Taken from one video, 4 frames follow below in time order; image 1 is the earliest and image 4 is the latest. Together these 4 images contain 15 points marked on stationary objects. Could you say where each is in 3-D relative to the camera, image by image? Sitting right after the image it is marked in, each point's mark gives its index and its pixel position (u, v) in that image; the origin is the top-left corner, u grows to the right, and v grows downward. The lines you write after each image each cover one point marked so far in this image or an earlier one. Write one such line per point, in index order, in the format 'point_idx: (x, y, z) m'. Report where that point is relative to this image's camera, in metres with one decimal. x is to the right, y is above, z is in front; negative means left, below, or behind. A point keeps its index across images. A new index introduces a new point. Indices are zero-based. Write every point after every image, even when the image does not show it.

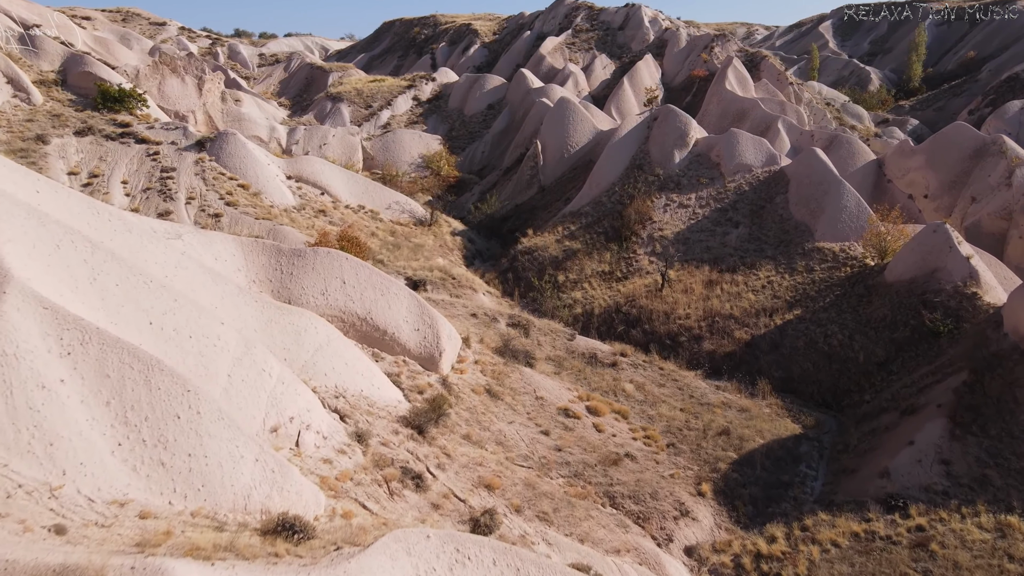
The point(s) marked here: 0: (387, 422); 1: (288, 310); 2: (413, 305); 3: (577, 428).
0: (-1.5, -1.7, +7.6) m
1: (-2.9, -0.3, +7.9) m
2: (-1.5, -0.3, +9.4) m
3: (+1.0, -2.2, +9.4) m
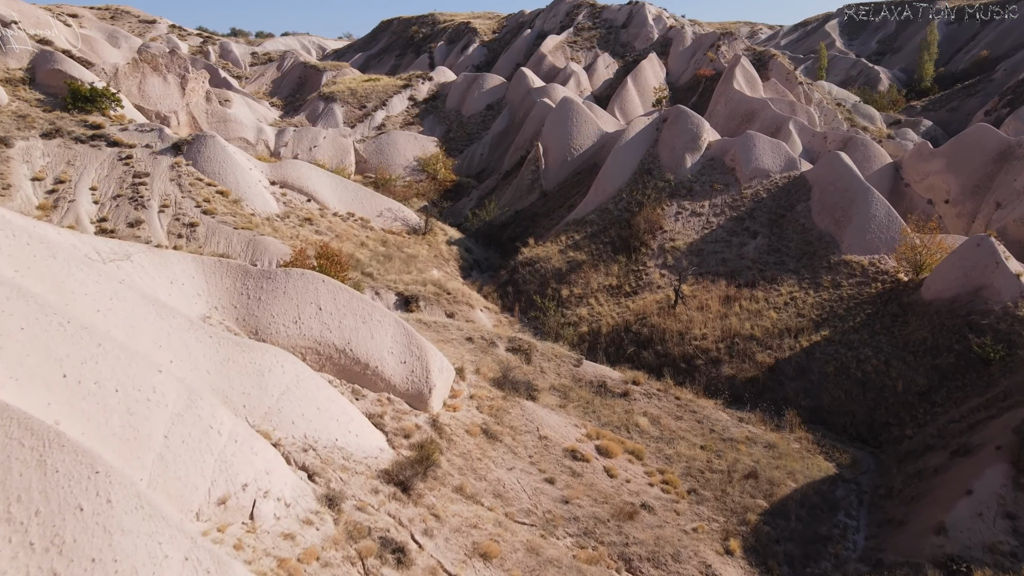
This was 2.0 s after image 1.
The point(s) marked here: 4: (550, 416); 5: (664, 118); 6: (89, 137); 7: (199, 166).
0: (-1.5, -2.0, +6.5) m
1: (-2.9, -0.6, +6.7) m
2: (-1.5, -0.6, +8.3) m
3: (+1.0, -2.5, +8.3) m
4: (+0.6, -1.9, +9.2) m
5: (+4.3, +4.8, +17.5) m
6: (-10.5, +3.8, +15.3) m
7: (-7.8, +3.1, +15.4) m
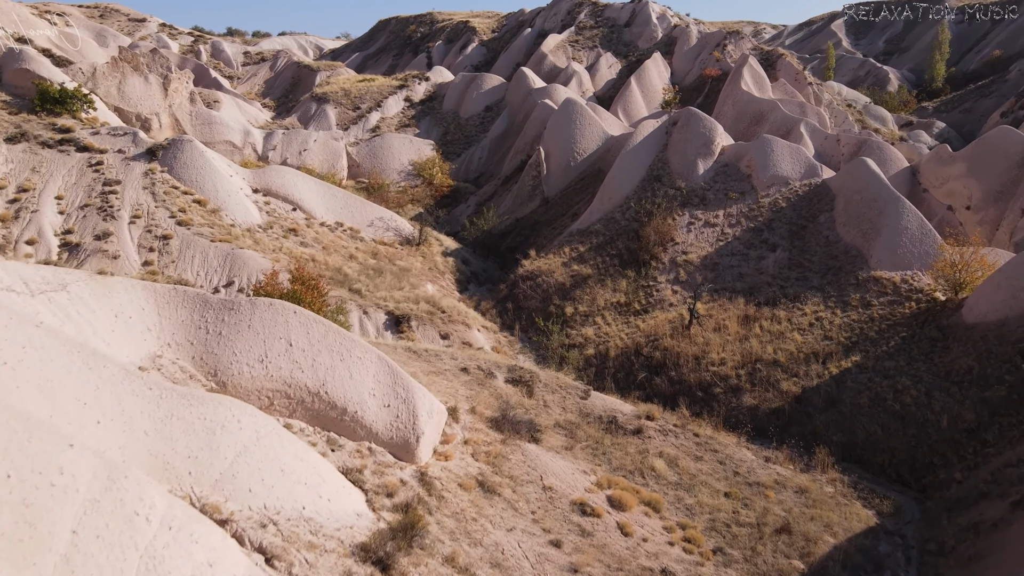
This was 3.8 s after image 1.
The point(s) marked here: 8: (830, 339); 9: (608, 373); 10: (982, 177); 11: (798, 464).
0: (-1.5, -2.4, +5.4) m
1: (-2.9, -1.0, +5.7) m
2: (-1.5, -1.0, +7.2) m
3: (+1.0, -2.9, +7.2) m
4: (+0.6, -2.3, +8.2) m
5: (+4.3, +4.4, +16.4) m
6: (-10.5, +3.4, +14.2) m
7: (-7.8, +2.7, +14.3) m
8: (+5.7, -0.9, +11.1) m
9: (+1.8, -1.6, +11.7) m
10: (+12.1, +2.8, +15.7) m
11: (+4.4, -2.7, +9.4) m
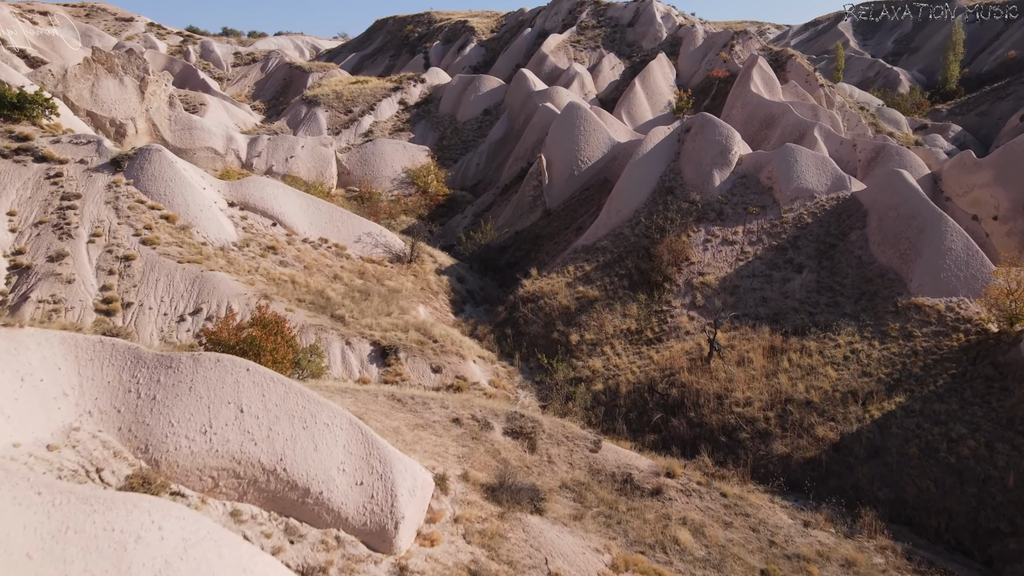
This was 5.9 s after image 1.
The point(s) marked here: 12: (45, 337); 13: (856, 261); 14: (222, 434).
0: (-1.5, -2.9, +4.2) m
1: (-2.9, -1.5, +4.4) m
2: (-1.5, -1.5, +6.0) m
3: (+1.0, -3.4, +6.0) m
4: (+0.6, -2.8, +6.9) m
5: (+4.3, +3.9, +15.2) m
6: (-10.5, +2.9, +13.0) m
7: (-7.8, +2.2, +13.1) m
8: (+5.7, -1.4, +9.9) m
9: (+1.8, -2.1, +10.5) m
10: (+12.1, +2.3, +14.5) m
11: (+4.4, -3.2, +8.1) m
12: (-4.3, -0.4, +5.6) m
13: (+6.6, +0.5, +11.9) m
14: (-2.6, -1.3, +5.6) m
